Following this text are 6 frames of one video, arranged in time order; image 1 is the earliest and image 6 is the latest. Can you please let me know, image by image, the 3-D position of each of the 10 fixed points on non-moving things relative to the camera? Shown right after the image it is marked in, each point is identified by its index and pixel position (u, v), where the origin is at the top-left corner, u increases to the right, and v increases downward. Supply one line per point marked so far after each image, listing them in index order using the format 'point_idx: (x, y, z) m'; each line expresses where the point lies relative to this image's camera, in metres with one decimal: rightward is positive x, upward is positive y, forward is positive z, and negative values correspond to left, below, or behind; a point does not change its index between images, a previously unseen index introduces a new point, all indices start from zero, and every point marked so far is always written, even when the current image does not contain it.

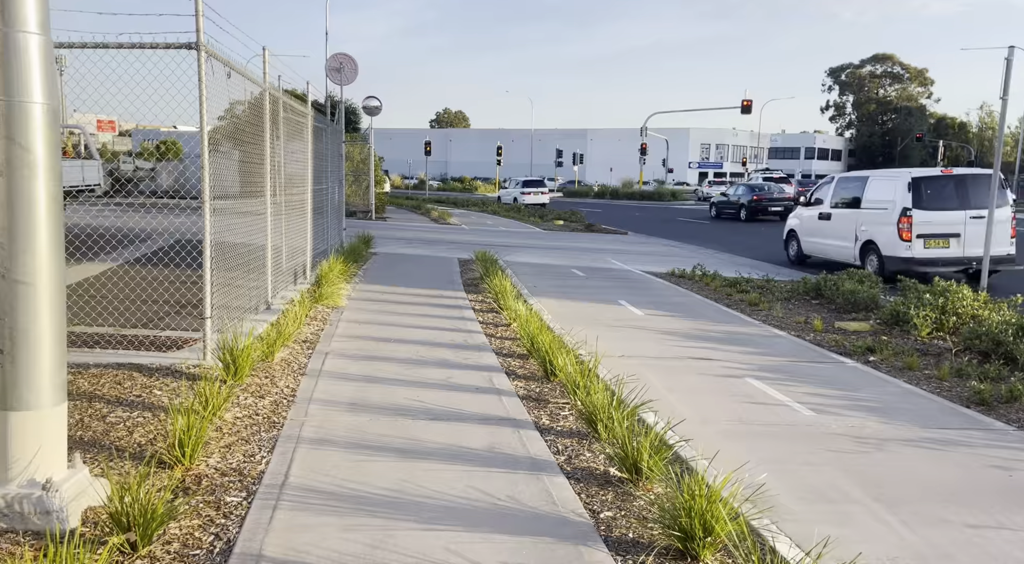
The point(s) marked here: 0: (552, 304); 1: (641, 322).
0: (+0.5, -0.3, +10.2) m
1: (+1.4, -0.5, +9.2) m
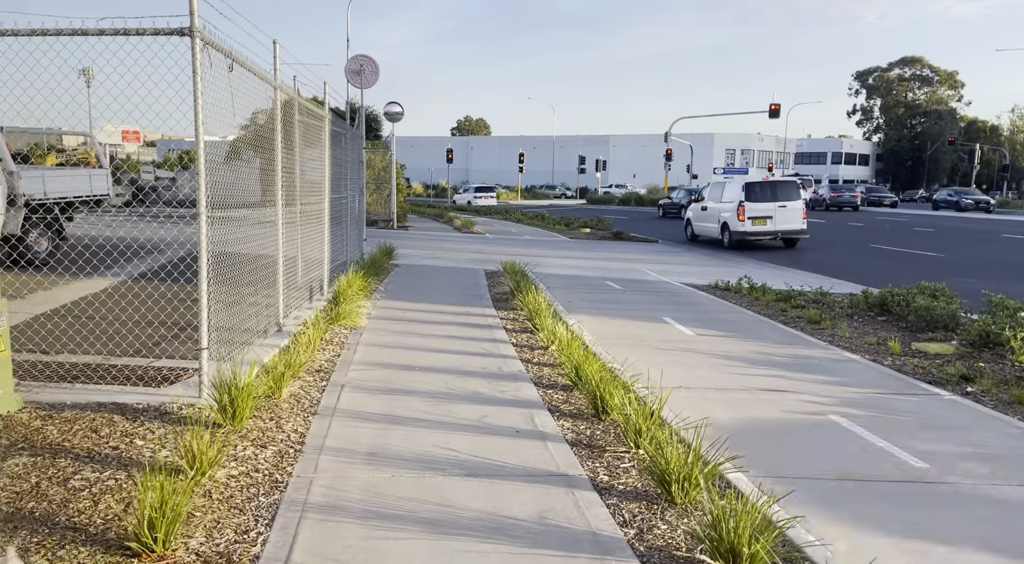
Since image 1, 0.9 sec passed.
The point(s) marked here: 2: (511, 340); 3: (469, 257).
0: (+0.9, -0.5, +9.2) m
1: (+1.8, -0.6, +8.3) m
2: (0.0, -0.6, +8.2) m
3: (-0.9, +0.5, +17.9) m
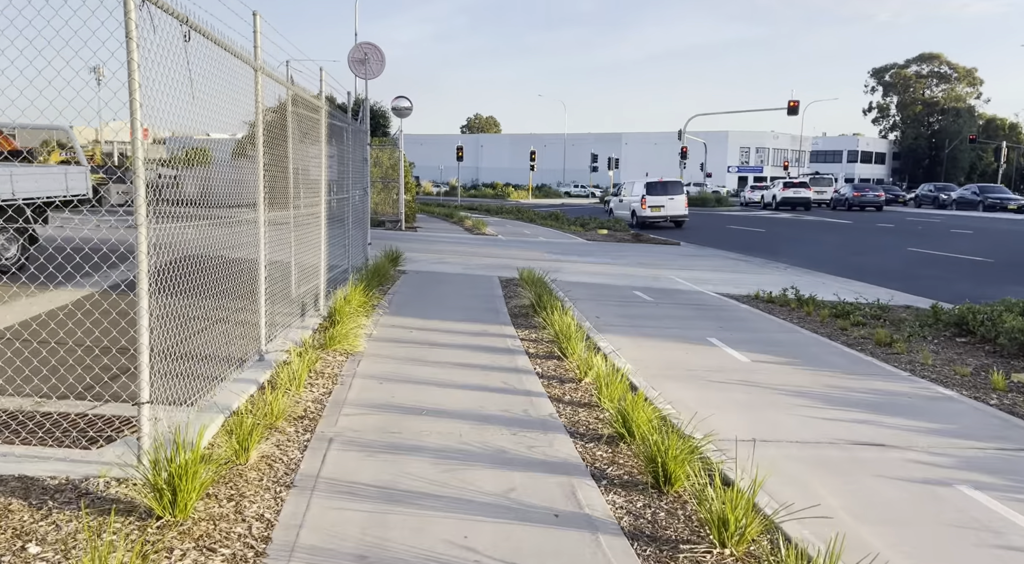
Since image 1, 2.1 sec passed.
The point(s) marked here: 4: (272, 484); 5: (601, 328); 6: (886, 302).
0: (+1.1, -0.6, +8.0) m
1: (+2.0, -0.8, +7.0) m
2: (+0.2, -0.7, +6.9) m
3: (-0.6, +0.4, +16.6) m
4: (-1.2, -1.0, +4.1) m
5: (+0.9, -0.5, +8.9) m
6: (+4.9, -0.3, +10.8) m
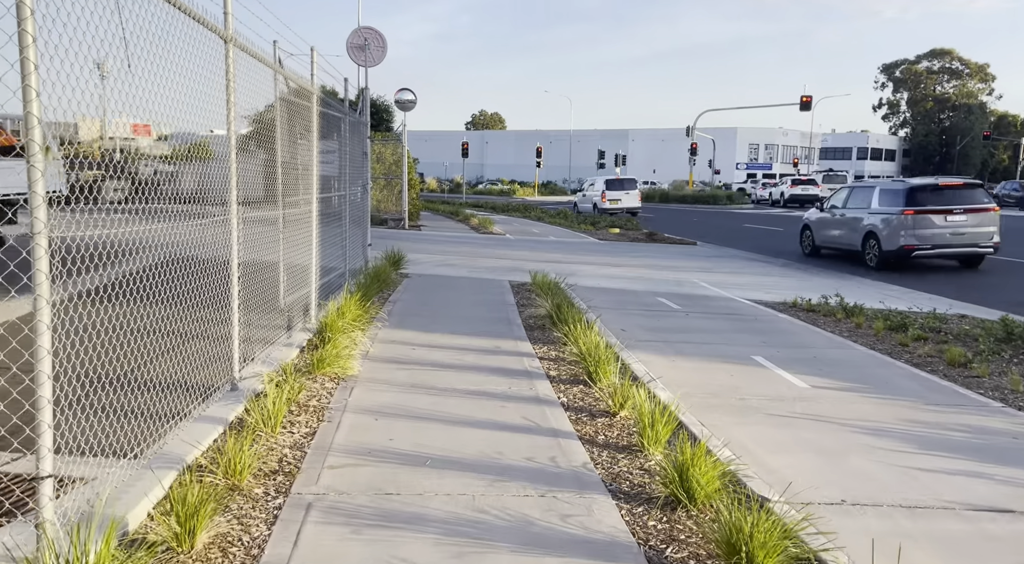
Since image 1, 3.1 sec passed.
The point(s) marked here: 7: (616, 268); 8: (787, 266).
0: (+1.3, -0.7, +6.9) m
1: (+2.1, -0.9, +5.9) m
2: (+0.3, -0.8, +5.9) m
3: (-0.4, +0.3, +15.5) m
4: (-1.1, -1.1, +3.1) m
5: (+1.1, -0.6, +7.8) m
6: (+5.0, -0.4, +9.7) m
7: (+2.0, +0.3, +15.8) m
8: (+5.6, +0.3, +16.8) m
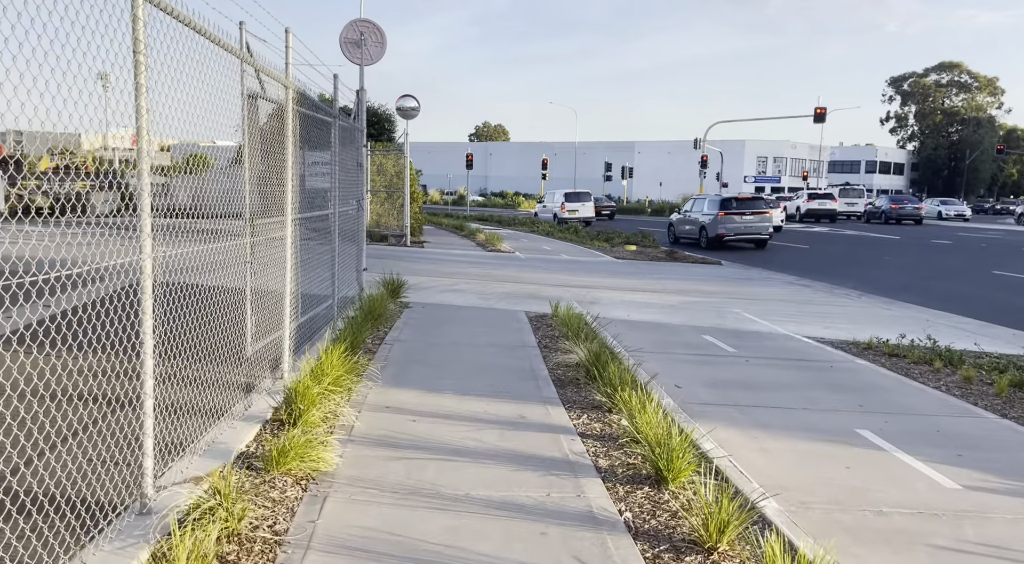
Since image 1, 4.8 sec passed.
0: (+1.5, -1.0, +5.1) m
1: (+2.4, -1.2, +4.1) m
2: (+0.6, -1.1, +4.1) m
3: (-0.2, -0.1, +13.8) m
4: (-0.9, -1.4, +1.3) m
5: (+1.3, -0.9, +6.0) m
6: (+5.3, -0.8, +7.9) m
7: (+2.2, -0.2, +14.0) m
8: (+5.8, -0.2, +15.0) m
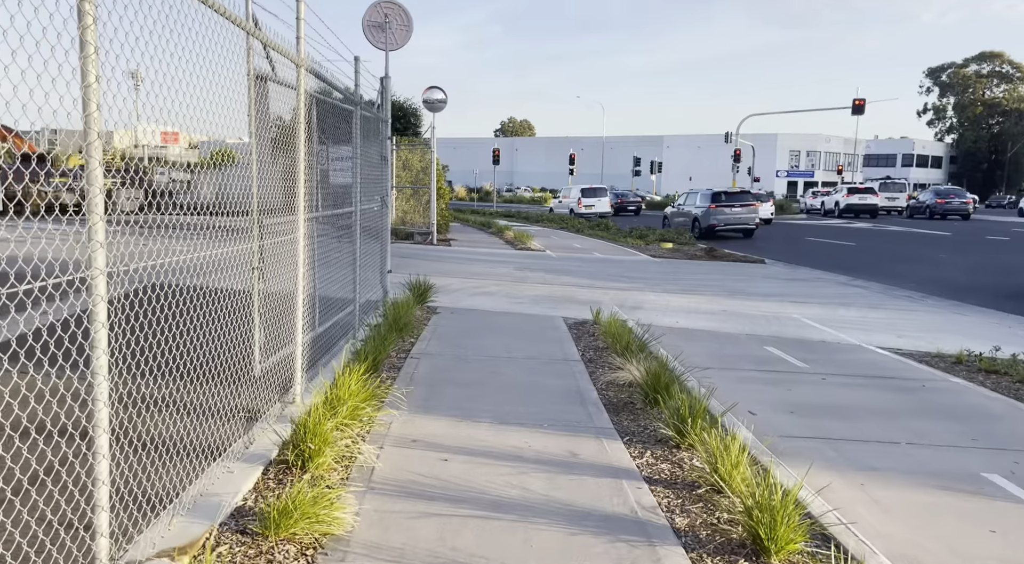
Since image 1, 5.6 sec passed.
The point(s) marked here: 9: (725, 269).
0: (+1.7, -1.1, +4.1) m
1: (+2.6, -1.3, +3.1) m
2: (+0.8, -1.2, +3.1) m
3: (+0.4, -0.1, +12.8) m
4: (-0.7, -1.5, +0.3) m
5: (+1.6, -1.0, +5.0) m
6: (+5.6, -0.8, +6.8) m
7: (+2.8, -0.2, +13.0) m
8: (+6.4, -0.2, +13.9) m
9: (+4.5, +0.3, +17.4) m
